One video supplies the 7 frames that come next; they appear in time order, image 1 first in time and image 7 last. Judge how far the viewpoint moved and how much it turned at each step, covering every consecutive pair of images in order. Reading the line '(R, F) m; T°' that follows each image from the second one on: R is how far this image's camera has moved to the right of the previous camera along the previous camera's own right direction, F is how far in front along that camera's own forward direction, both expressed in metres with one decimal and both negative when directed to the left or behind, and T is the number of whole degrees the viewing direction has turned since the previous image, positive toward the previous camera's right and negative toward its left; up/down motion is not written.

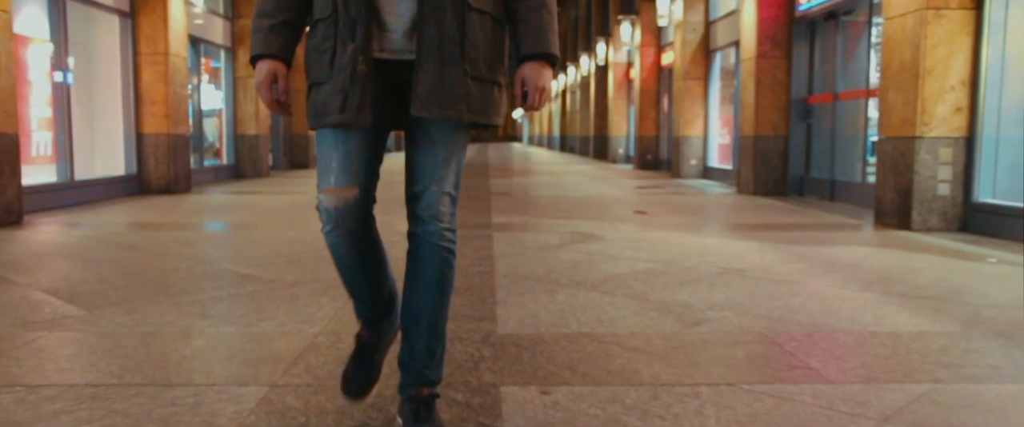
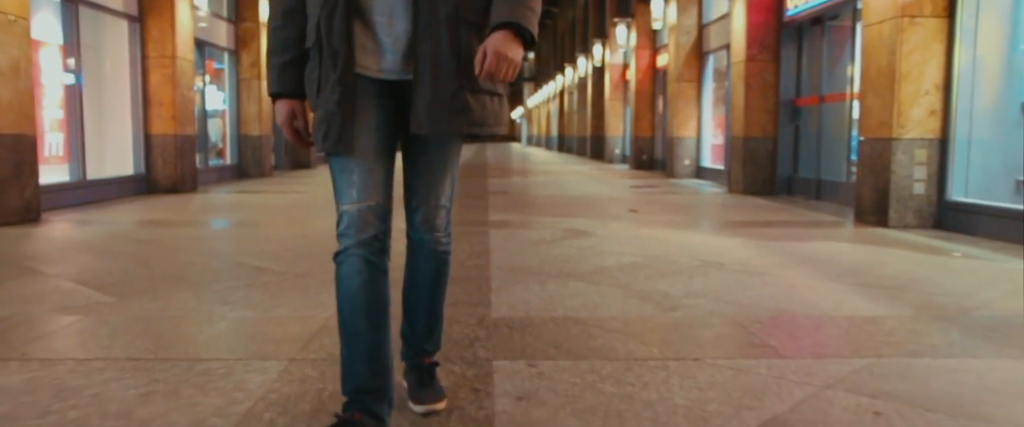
(0.0, -0.4) m; 0°
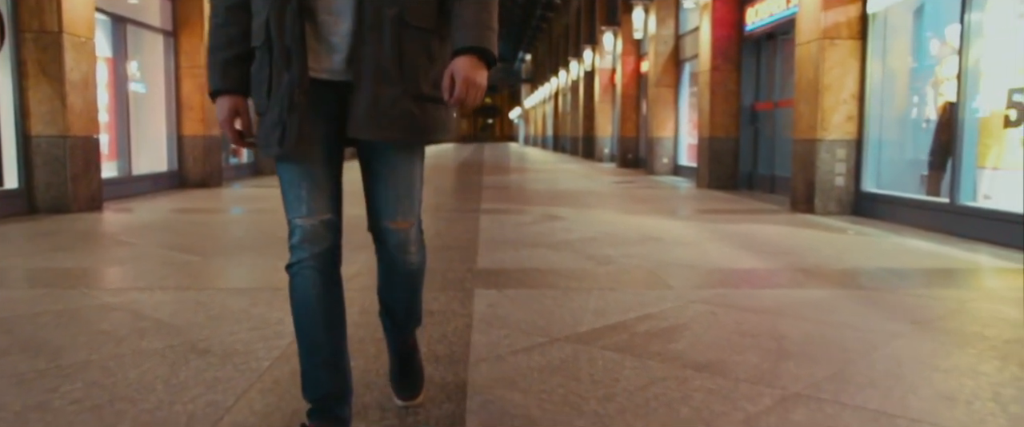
(+0.1, -1.6) m; 0°
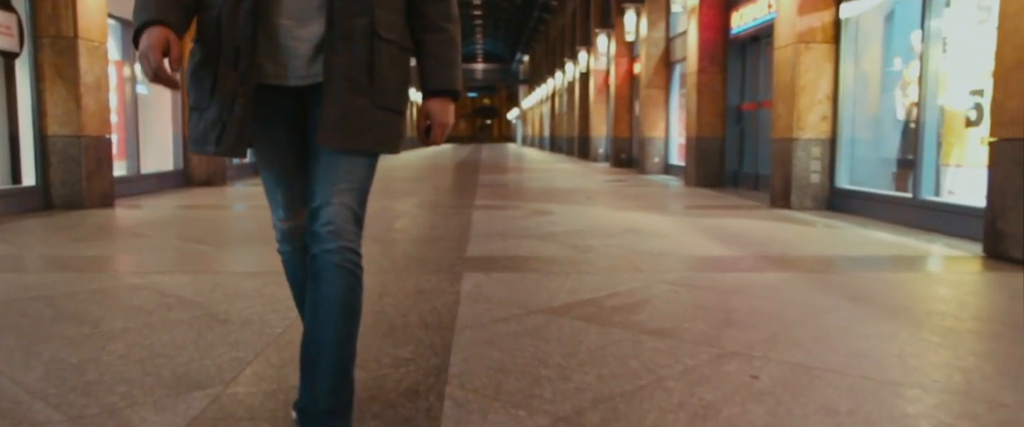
(+0.1, -0.5) m; 0°
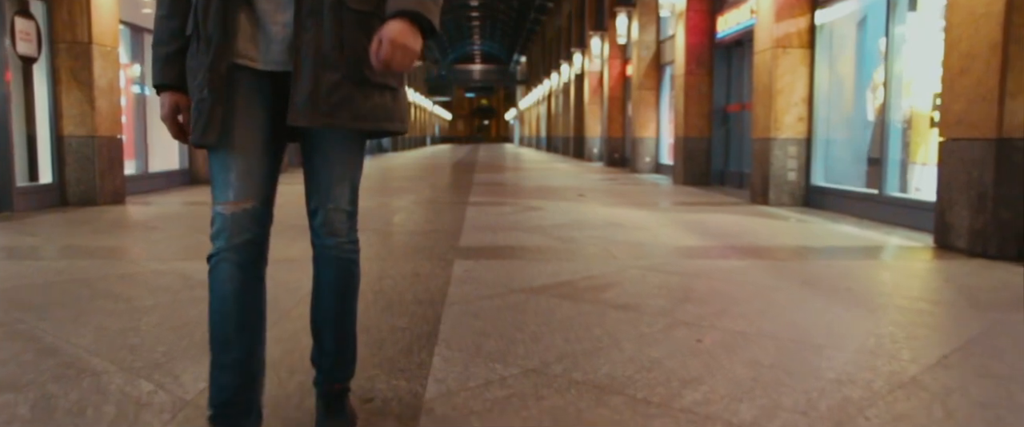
(+0.1, -0.5) m; 0°
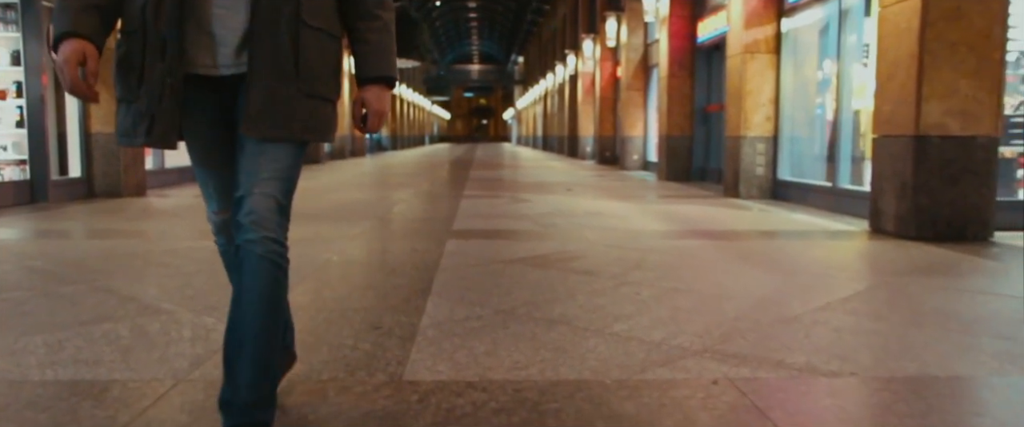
(+0.1, -0.9) m; 0°
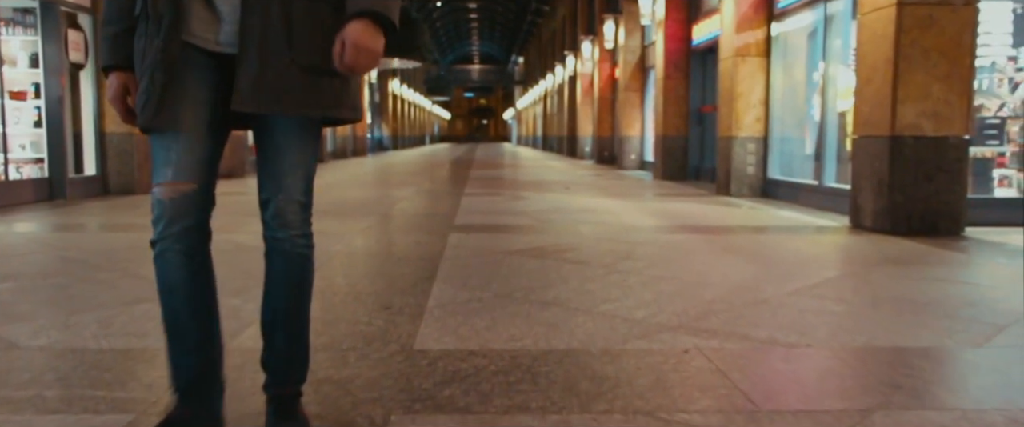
(0.0, -0.4) m; 0°
